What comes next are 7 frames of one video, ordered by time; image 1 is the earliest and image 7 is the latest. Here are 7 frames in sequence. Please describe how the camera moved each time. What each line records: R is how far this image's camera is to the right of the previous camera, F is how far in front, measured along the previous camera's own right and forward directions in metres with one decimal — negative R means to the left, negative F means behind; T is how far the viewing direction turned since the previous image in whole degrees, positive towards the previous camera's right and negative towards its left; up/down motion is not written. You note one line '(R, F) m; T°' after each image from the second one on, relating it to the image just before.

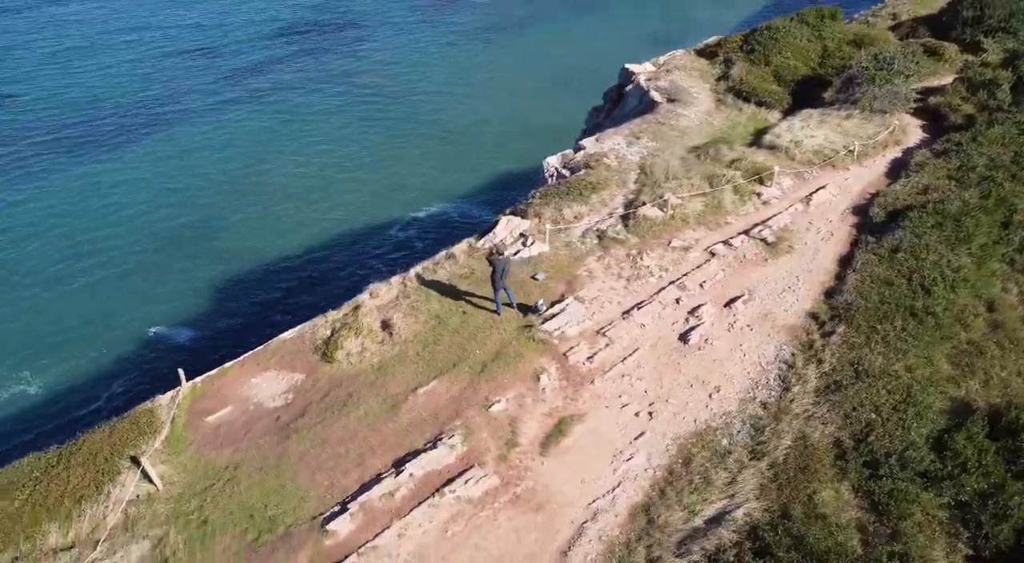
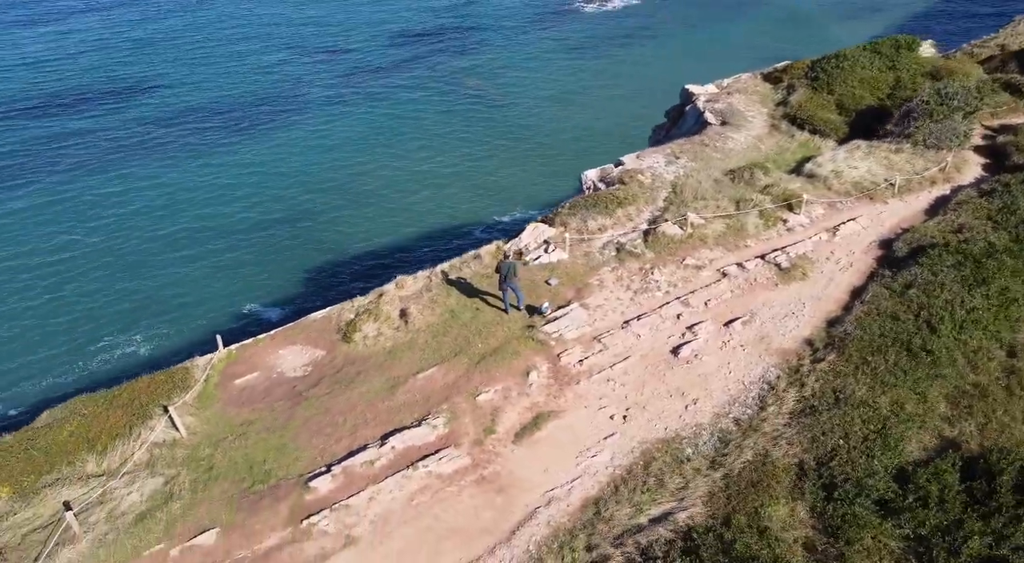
(+2.7, -1.5) m; -7°
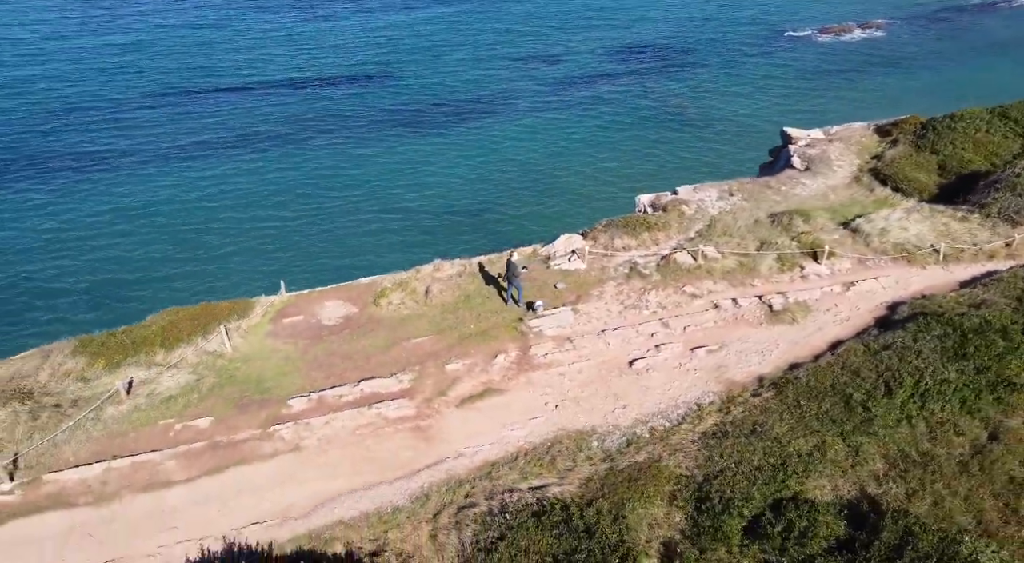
(+7.2, -3.0) m; -15°
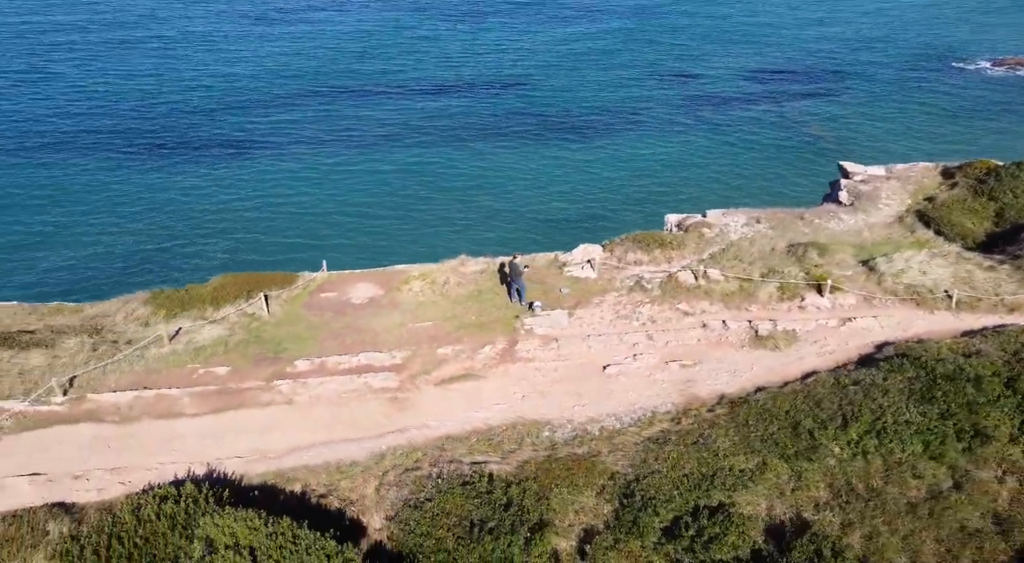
(+5.1, -2.1) m; -10°
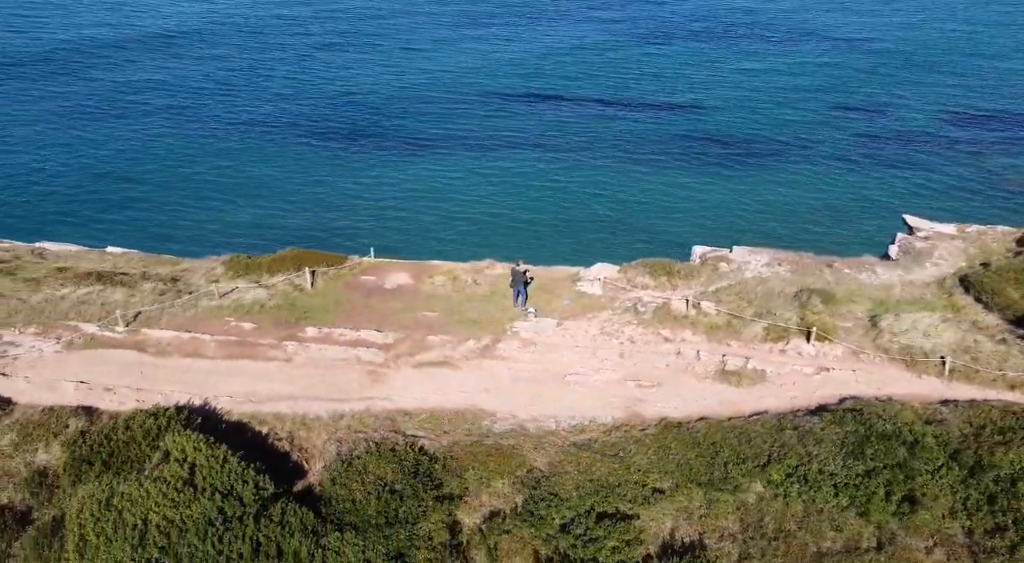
(+7.5, -2.0) m; -13°
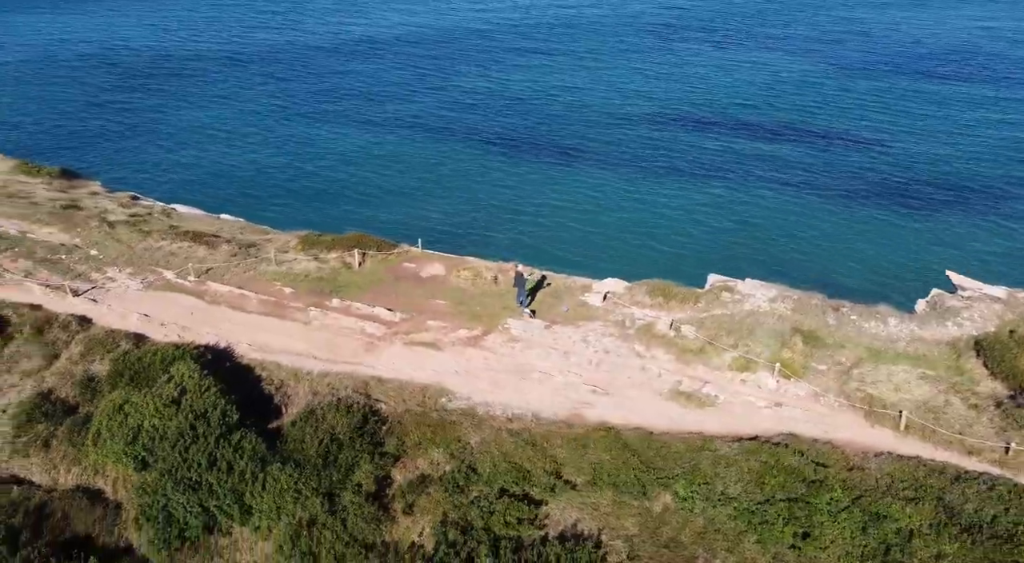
(+8.3, -2.3) m; -14°
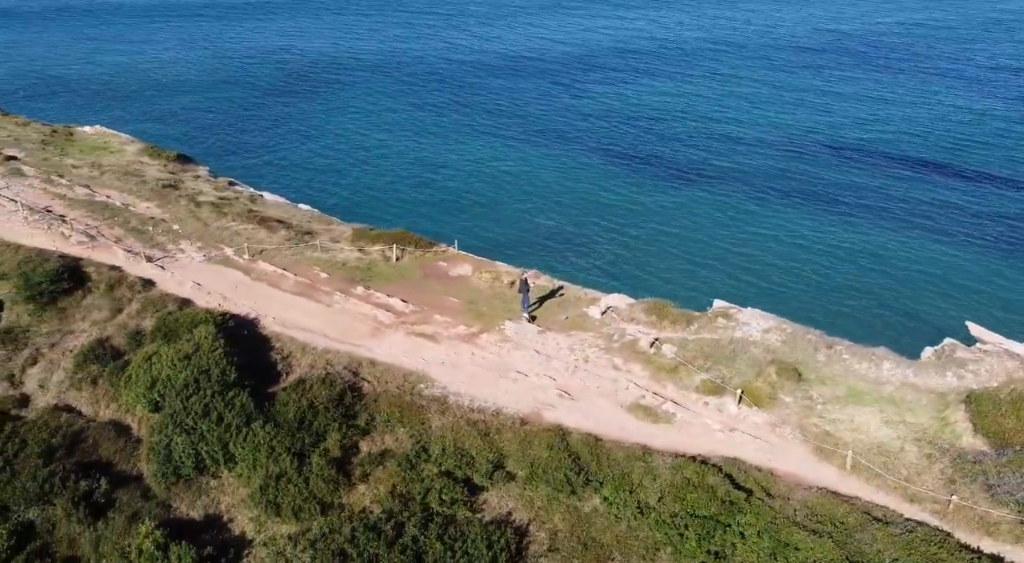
(+6.9, -1.8) m; -11°
